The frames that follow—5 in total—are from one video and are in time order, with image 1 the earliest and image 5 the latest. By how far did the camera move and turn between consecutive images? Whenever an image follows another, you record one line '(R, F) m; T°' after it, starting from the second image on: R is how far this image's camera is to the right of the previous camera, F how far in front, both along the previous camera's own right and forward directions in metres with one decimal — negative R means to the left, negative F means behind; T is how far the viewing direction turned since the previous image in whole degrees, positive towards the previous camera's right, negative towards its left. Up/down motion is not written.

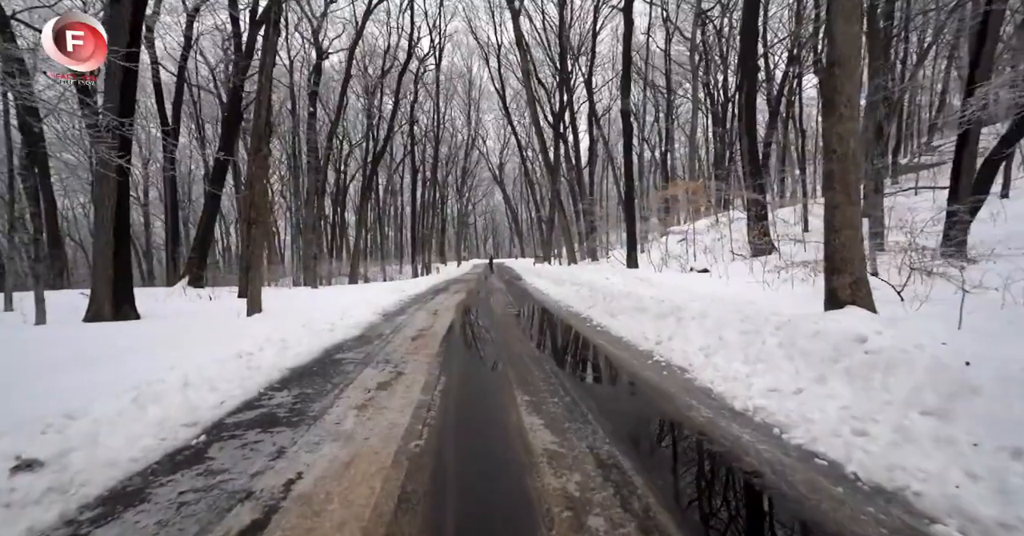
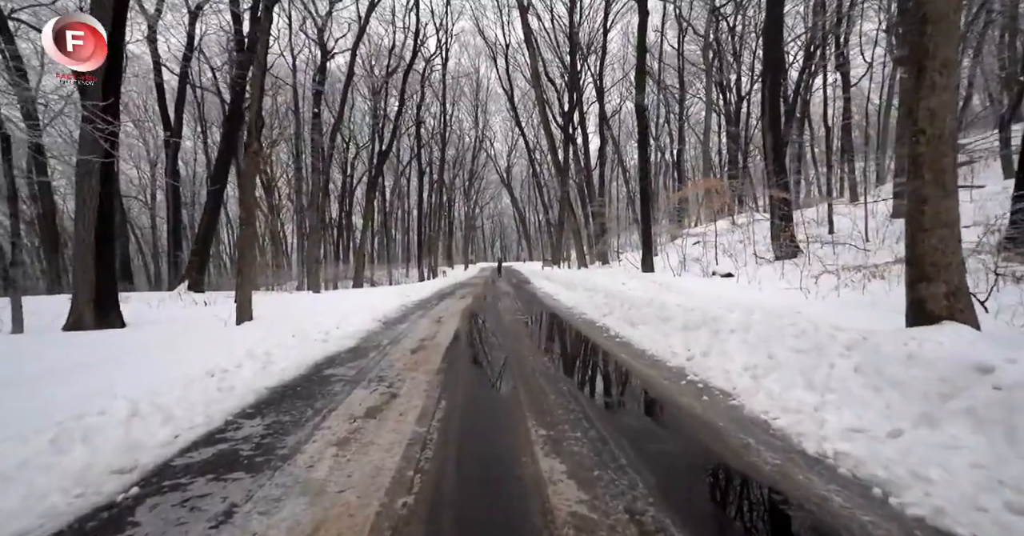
(0.0, +0.7) m; -1°
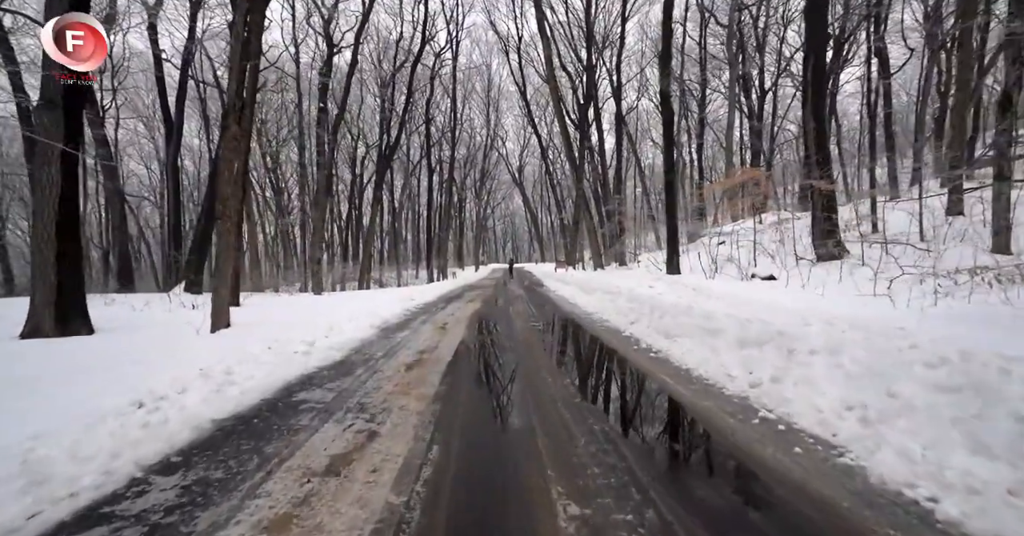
(0.0, +1.2) m; -1°
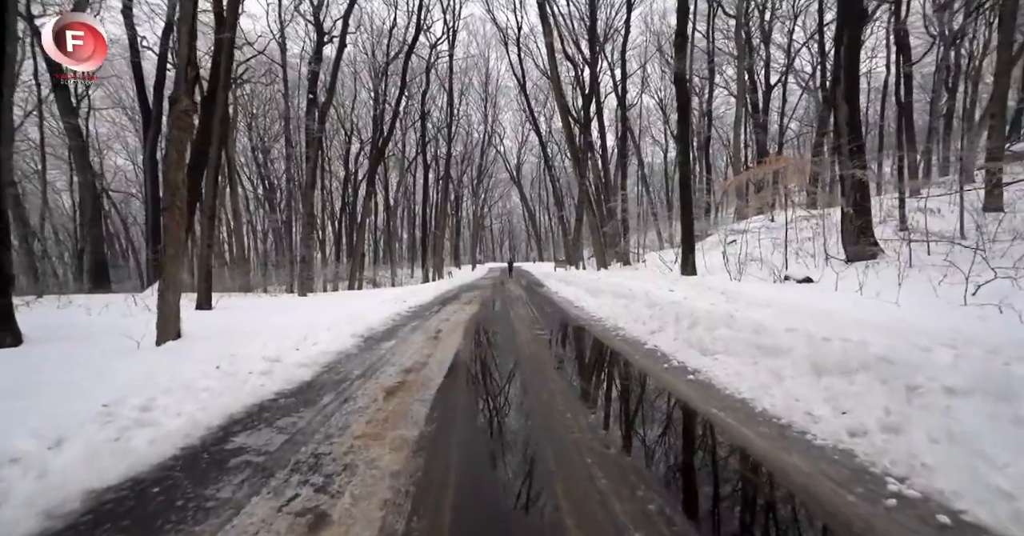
(-0.1, +1.2) m; 0°
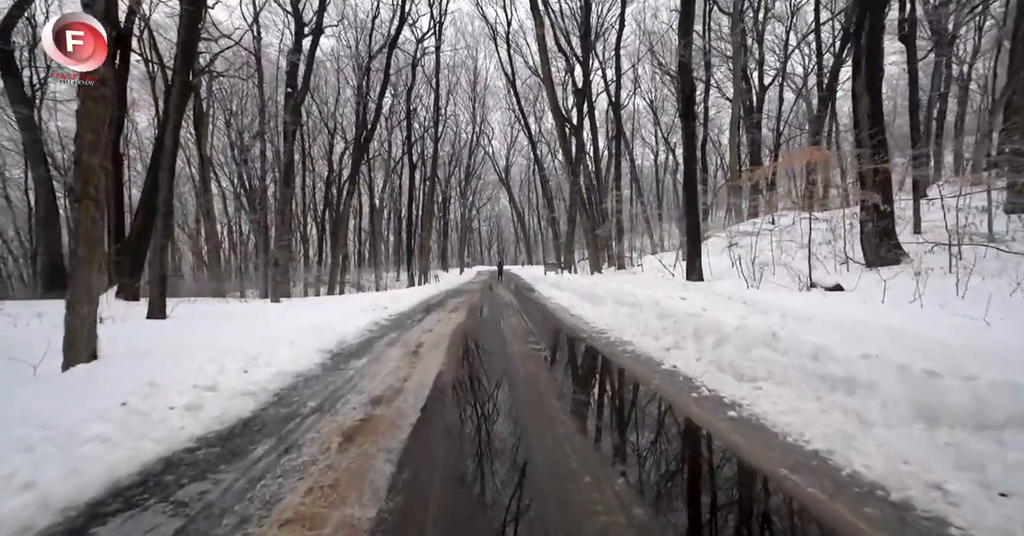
(-0.1, +1.1) m; +2°
